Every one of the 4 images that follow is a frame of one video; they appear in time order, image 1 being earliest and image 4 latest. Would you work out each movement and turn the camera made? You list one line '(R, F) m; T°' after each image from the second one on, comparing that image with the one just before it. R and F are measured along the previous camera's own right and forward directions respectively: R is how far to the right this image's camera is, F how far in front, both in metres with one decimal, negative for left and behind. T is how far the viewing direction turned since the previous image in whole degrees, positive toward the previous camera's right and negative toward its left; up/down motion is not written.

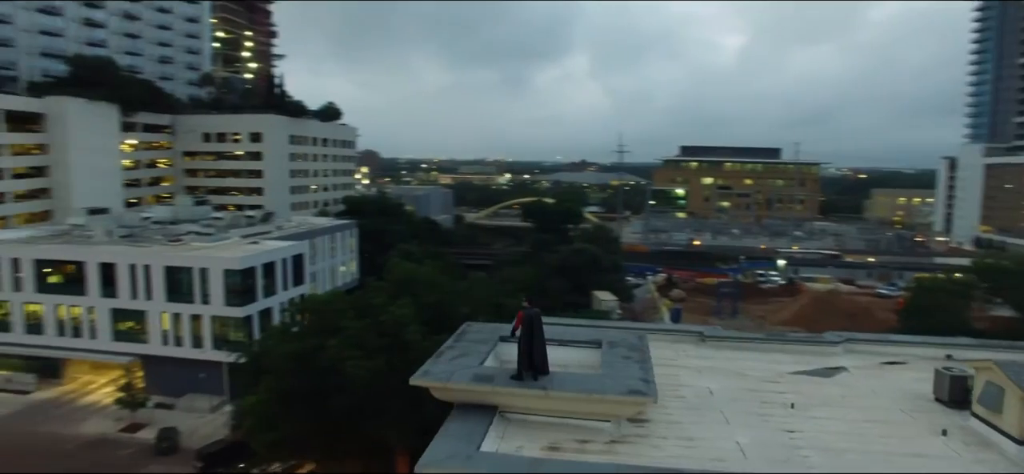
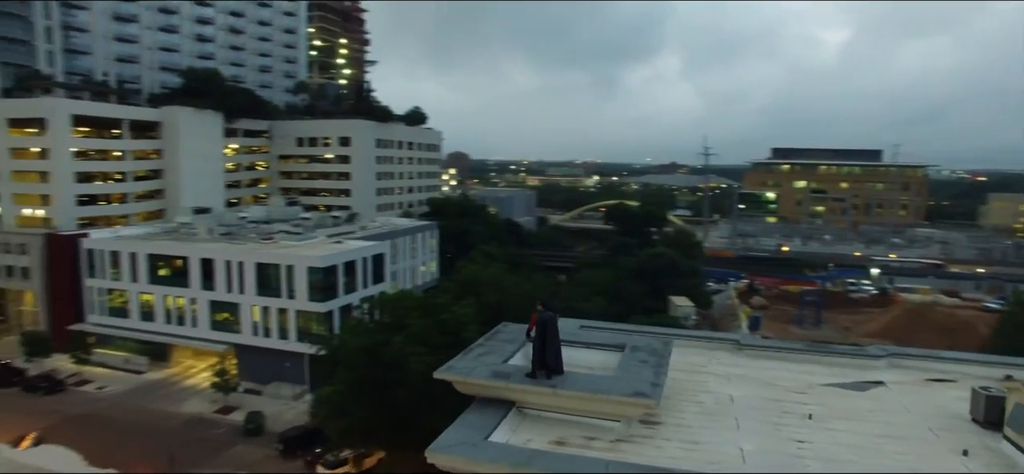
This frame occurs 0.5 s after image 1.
(+0.6, -0.4) m; -7°
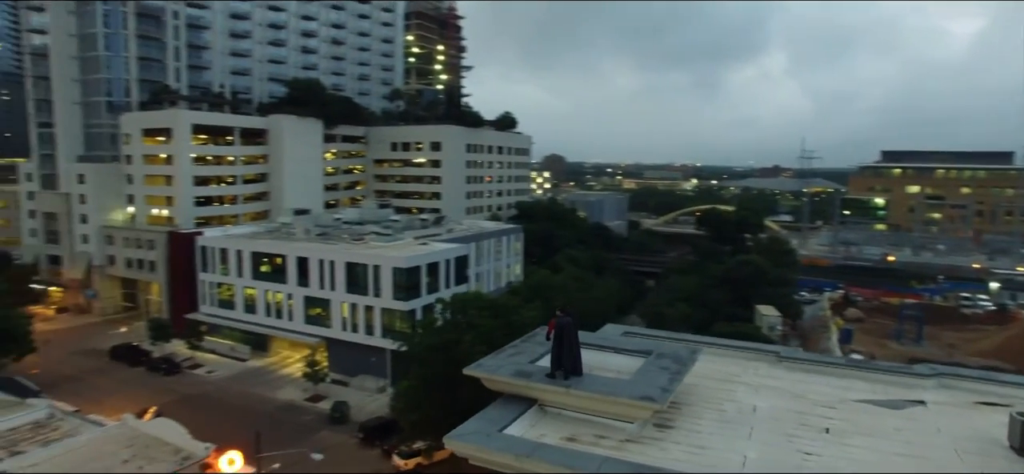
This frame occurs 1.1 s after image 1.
(+0.7, -0.5) m; -8°
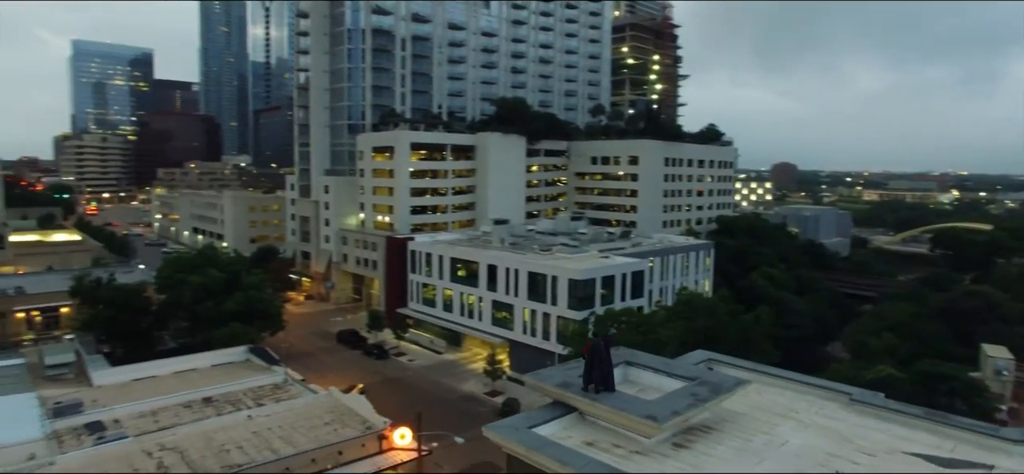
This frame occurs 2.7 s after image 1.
(+1.9, -1.1) m; -18°
